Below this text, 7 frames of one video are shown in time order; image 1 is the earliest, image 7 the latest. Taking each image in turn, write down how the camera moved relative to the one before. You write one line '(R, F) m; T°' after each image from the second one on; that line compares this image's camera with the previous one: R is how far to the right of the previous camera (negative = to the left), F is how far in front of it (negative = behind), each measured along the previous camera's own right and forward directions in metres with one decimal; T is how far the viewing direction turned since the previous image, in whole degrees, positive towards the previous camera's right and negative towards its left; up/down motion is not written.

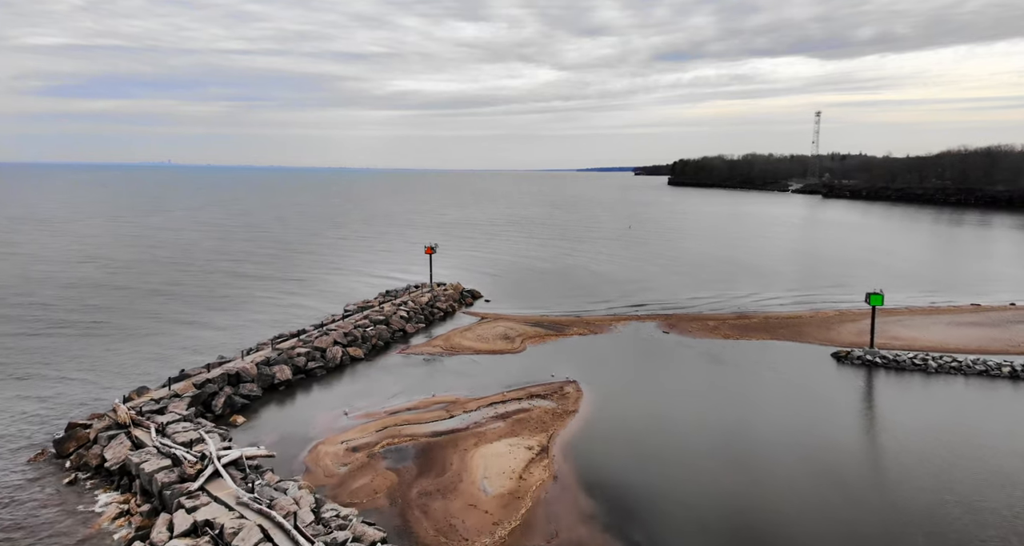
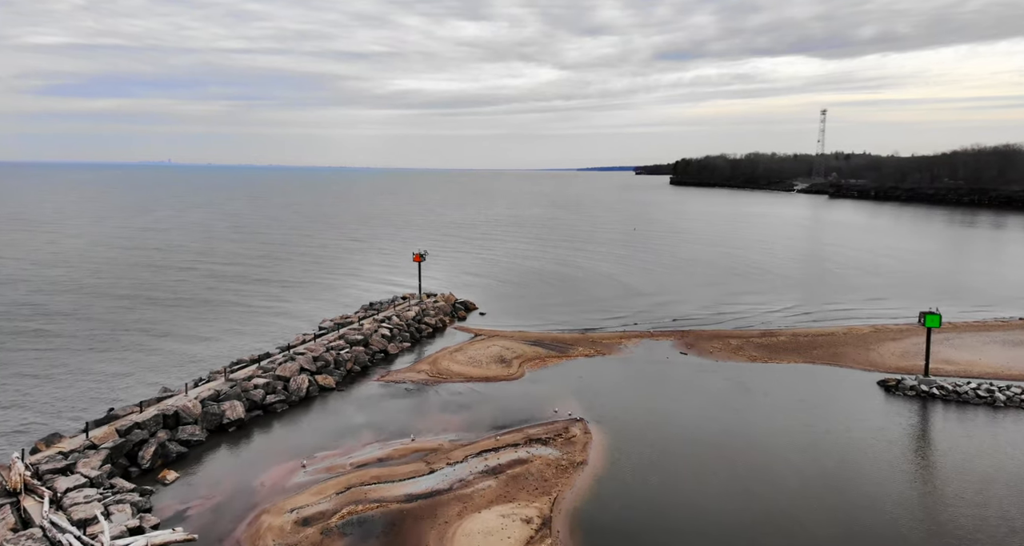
(+0.2, +3.8) m; 0°
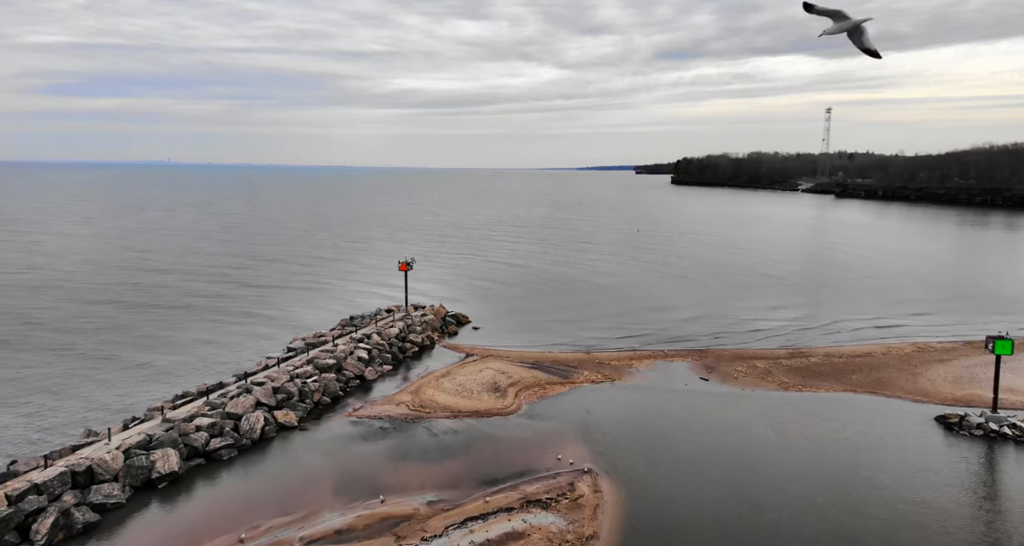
(+0.2, +3.5) m; 0°
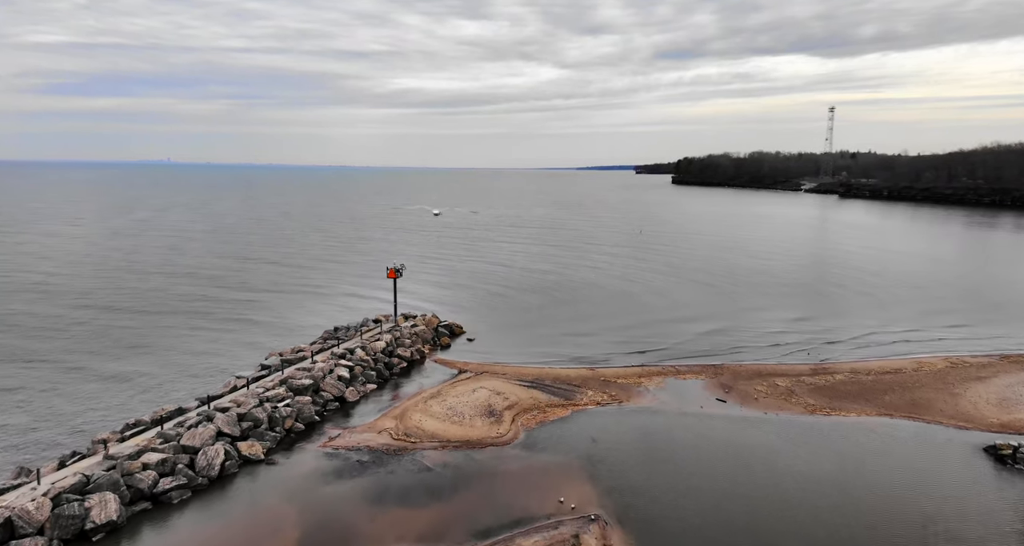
(+0.1, +2.3) m; 0°
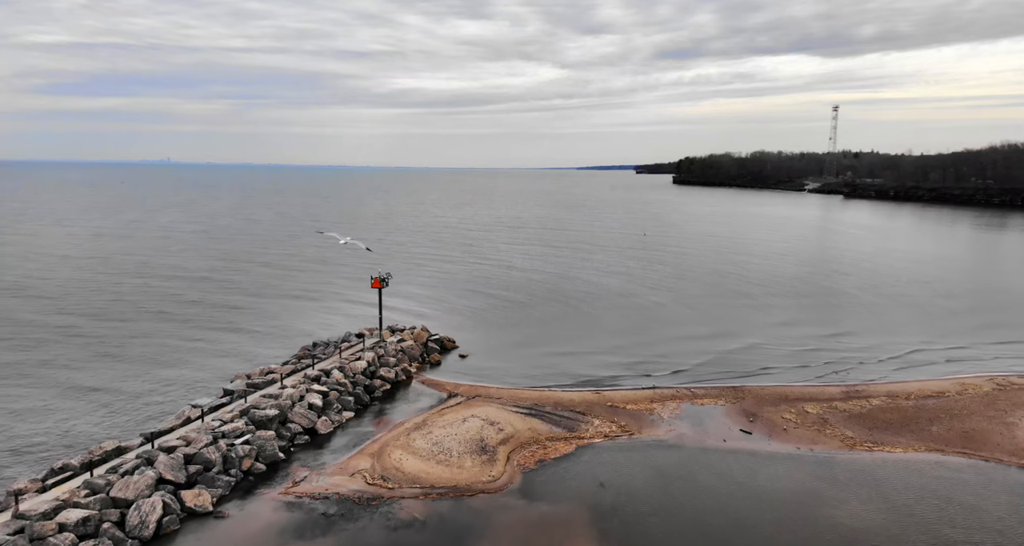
(+0.1, +2.7) m; 0°
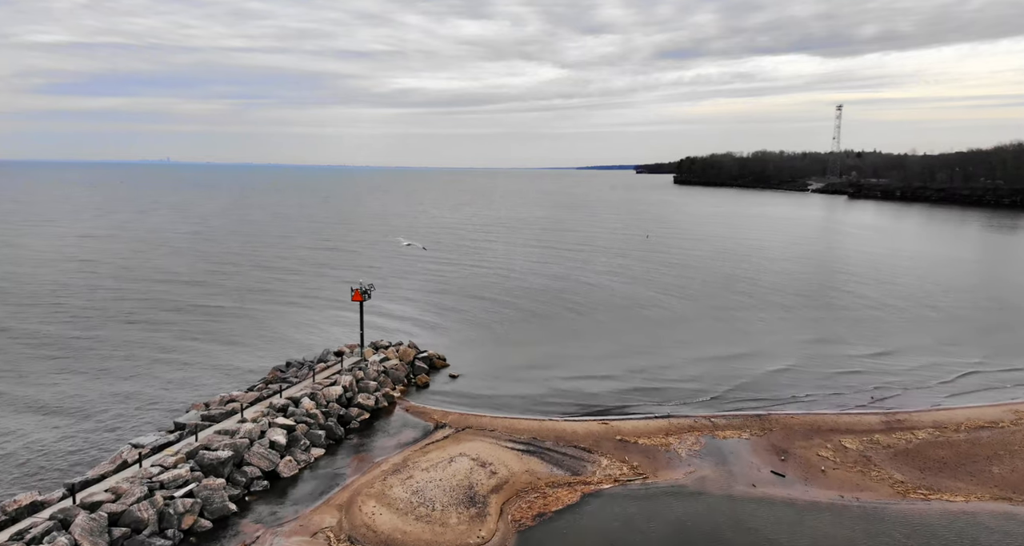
(+0.1, +2.7) m; 0°
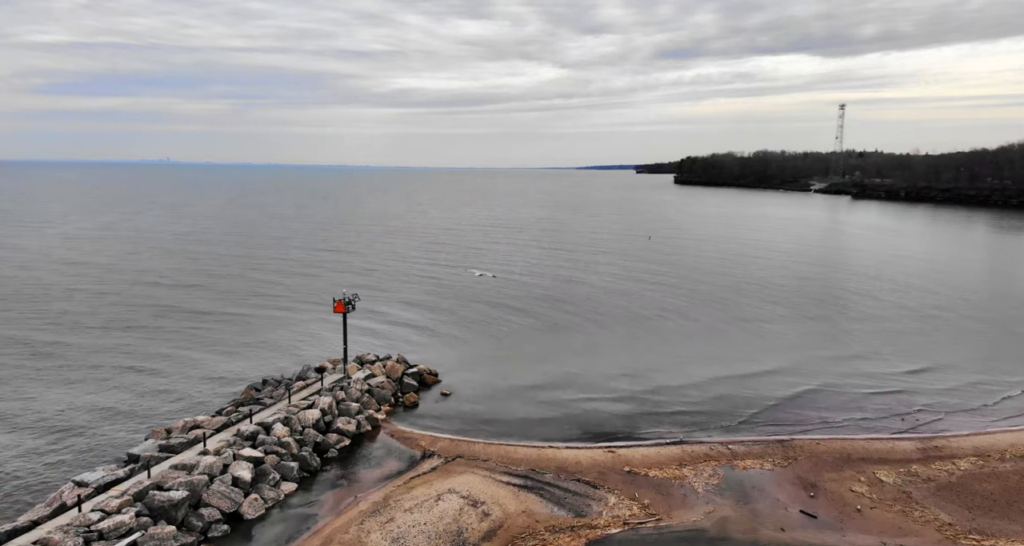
(+0.1, +1.9) m; 0°
